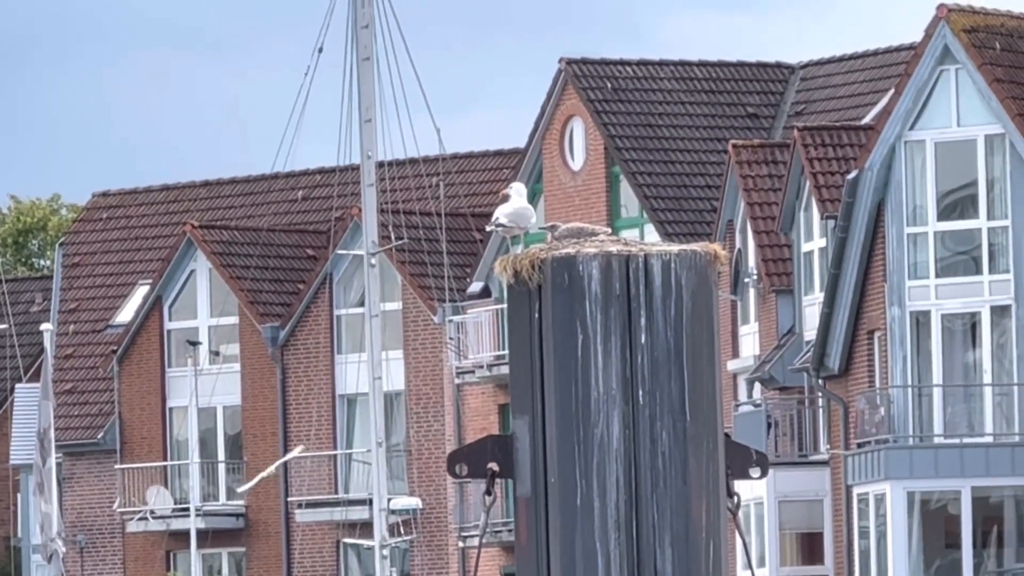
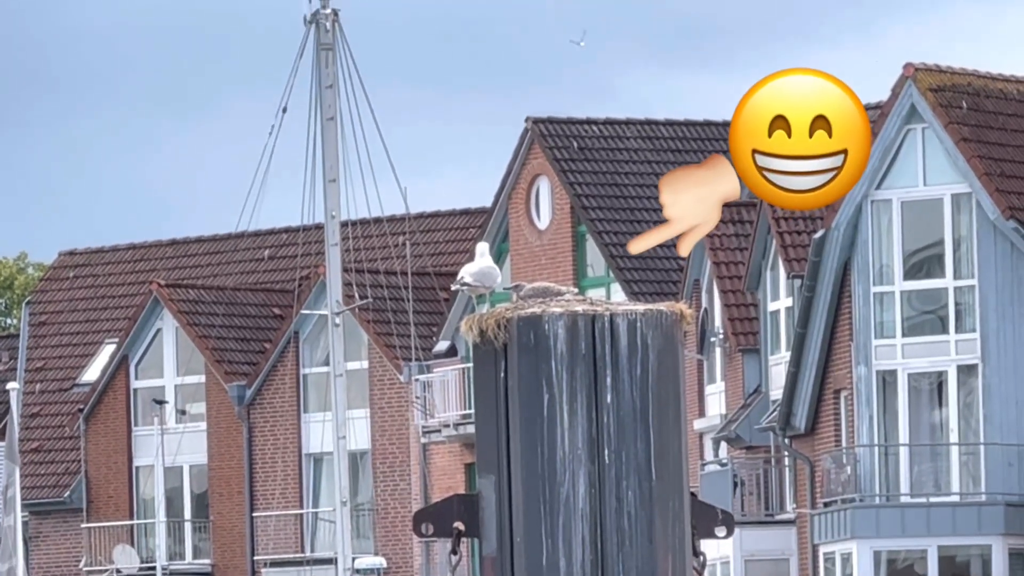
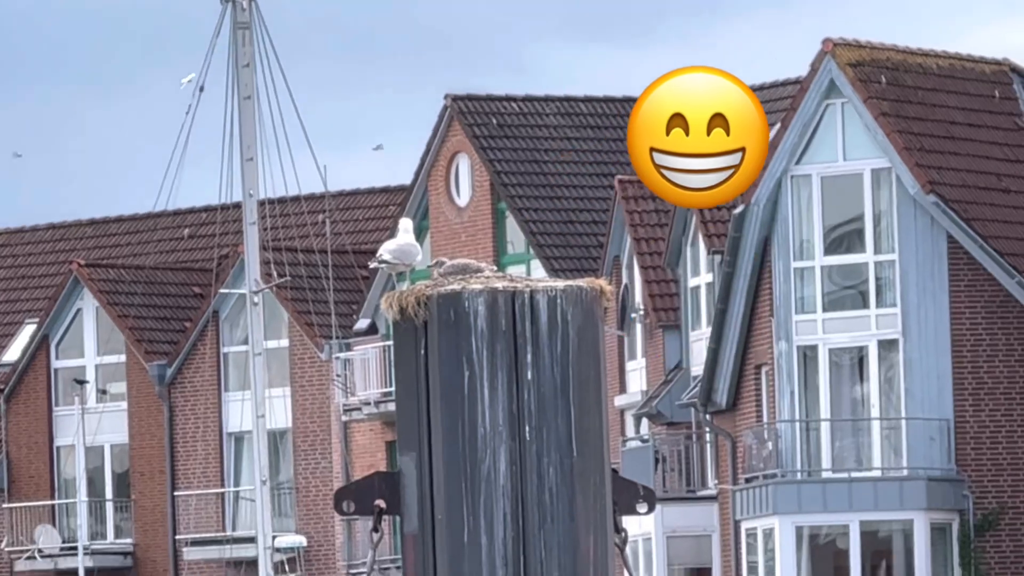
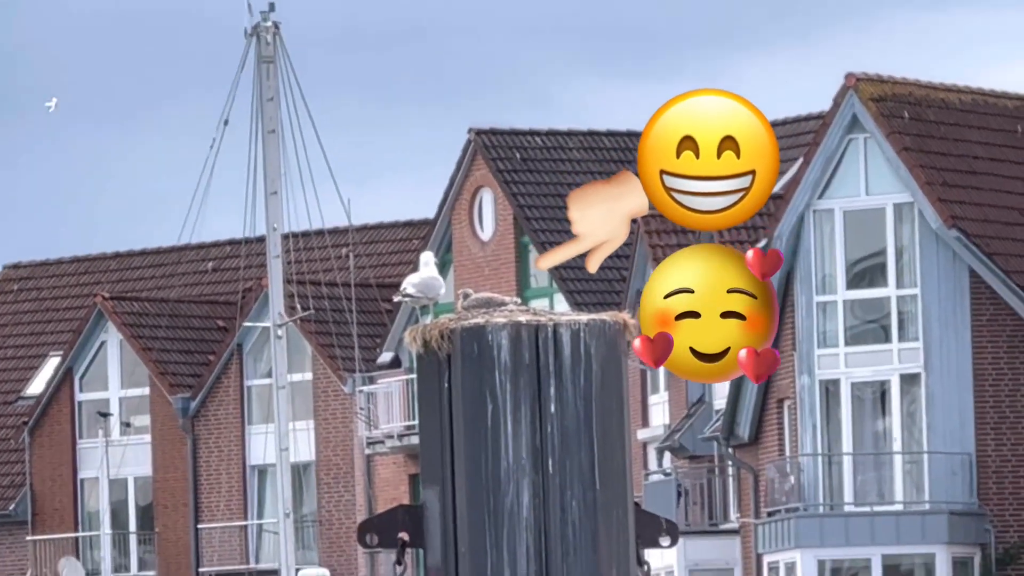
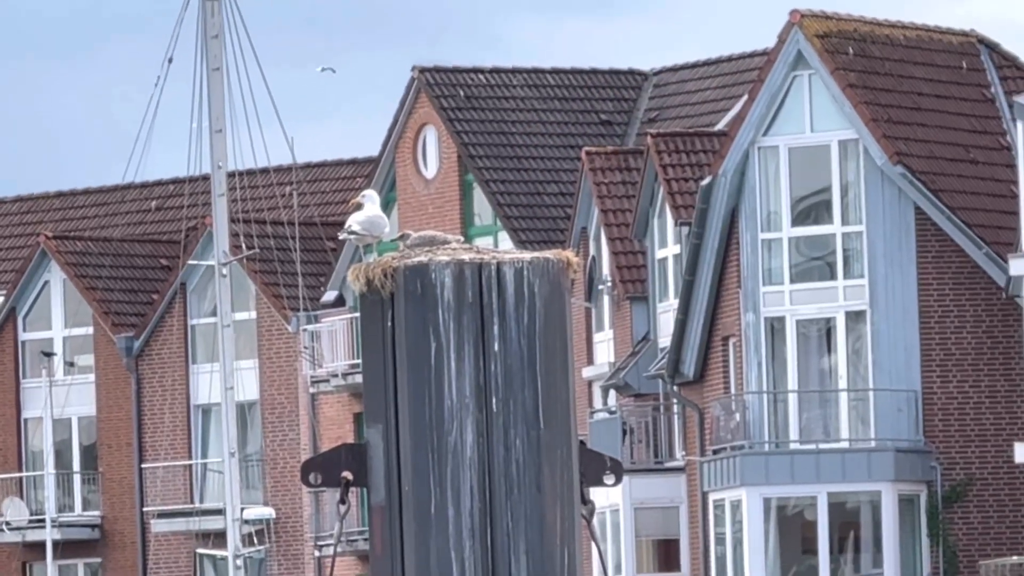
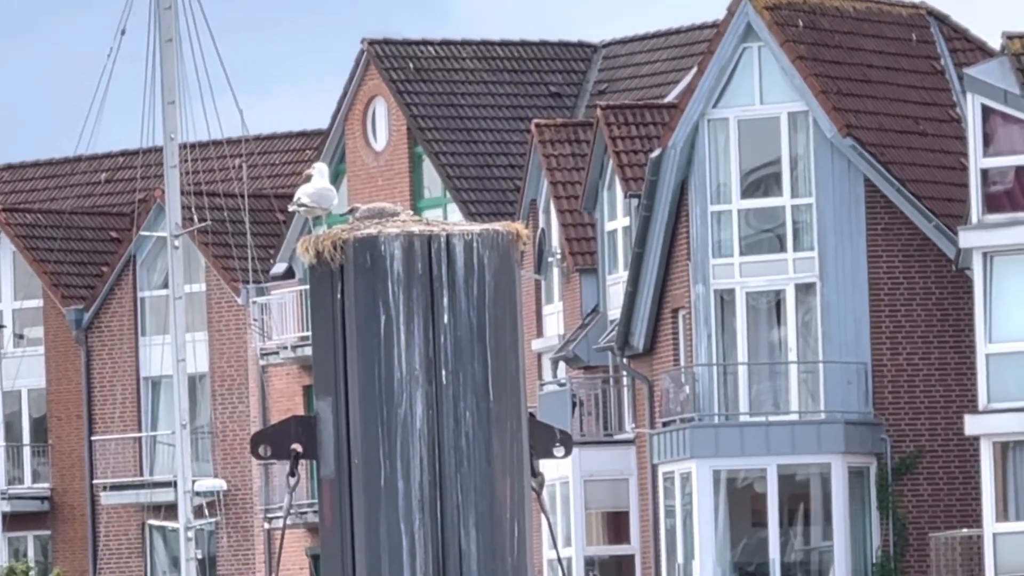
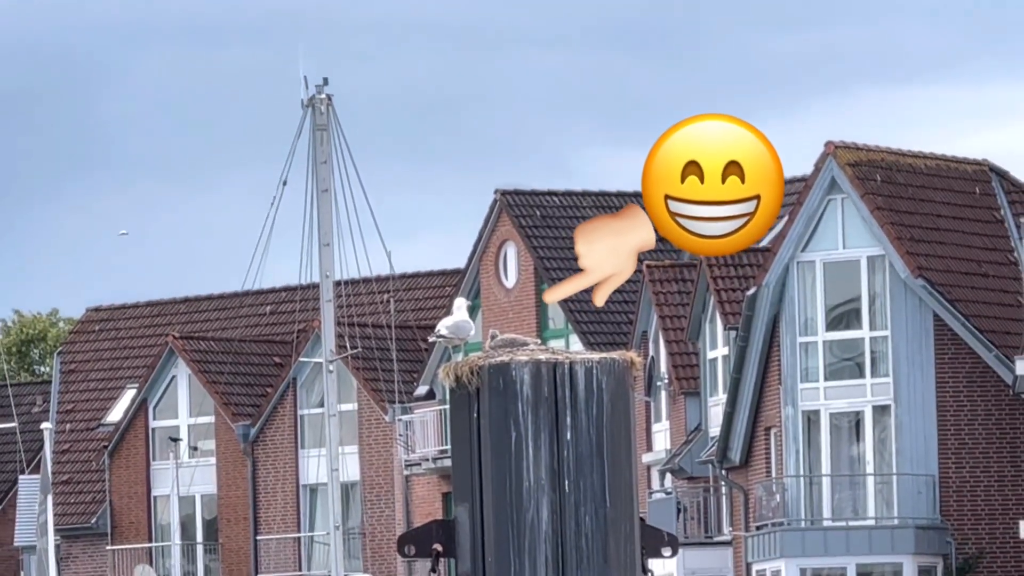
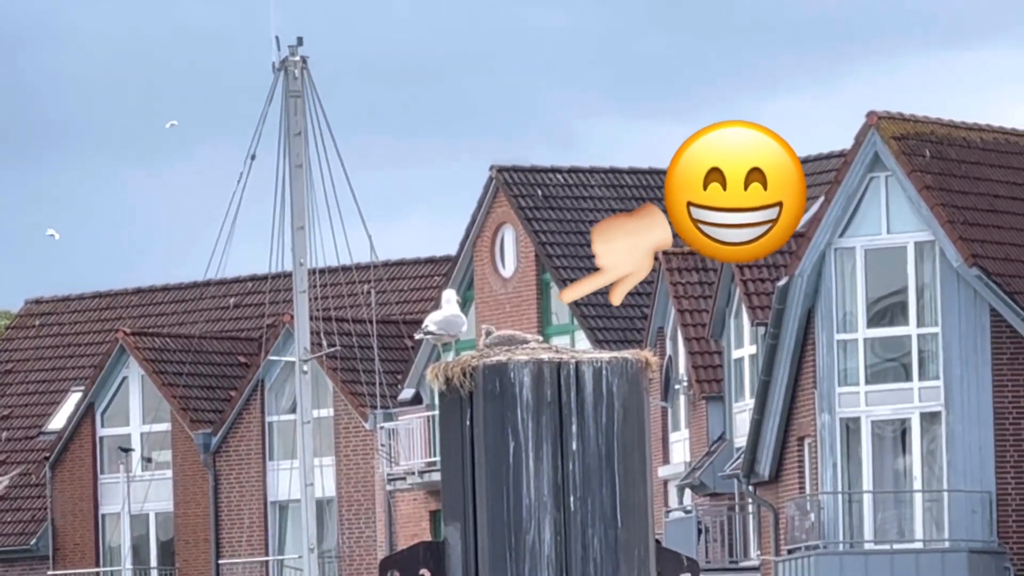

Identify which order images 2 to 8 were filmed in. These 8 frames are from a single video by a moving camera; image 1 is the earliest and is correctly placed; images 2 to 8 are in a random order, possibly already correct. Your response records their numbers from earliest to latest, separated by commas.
2, 8, 7, 4, 3, 5, 6
